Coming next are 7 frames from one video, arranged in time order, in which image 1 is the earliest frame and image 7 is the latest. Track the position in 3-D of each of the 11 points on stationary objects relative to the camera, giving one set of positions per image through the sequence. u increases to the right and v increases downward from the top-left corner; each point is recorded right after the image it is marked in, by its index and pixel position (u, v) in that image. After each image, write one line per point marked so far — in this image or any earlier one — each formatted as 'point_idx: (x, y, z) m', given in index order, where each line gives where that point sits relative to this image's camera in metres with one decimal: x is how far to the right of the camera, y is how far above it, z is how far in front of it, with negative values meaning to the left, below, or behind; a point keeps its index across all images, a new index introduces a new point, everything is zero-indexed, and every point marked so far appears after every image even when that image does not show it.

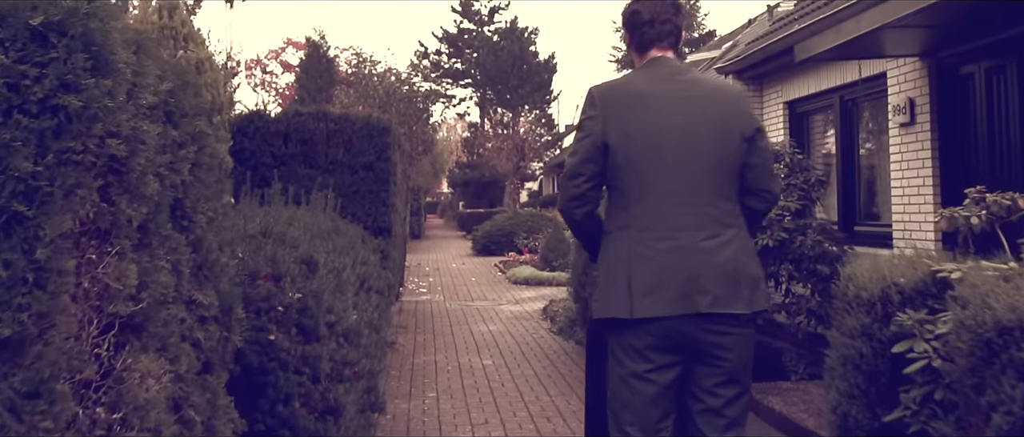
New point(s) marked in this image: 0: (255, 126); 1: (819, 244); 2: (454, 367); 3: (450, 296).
0: (-2.8, +1.0, +10.2) m
1: (+2.5, -0.2, +7.7) m
2: (-0.6, -1.4, +9.3) m
3: (-1.0, -1.3, +15.9) m
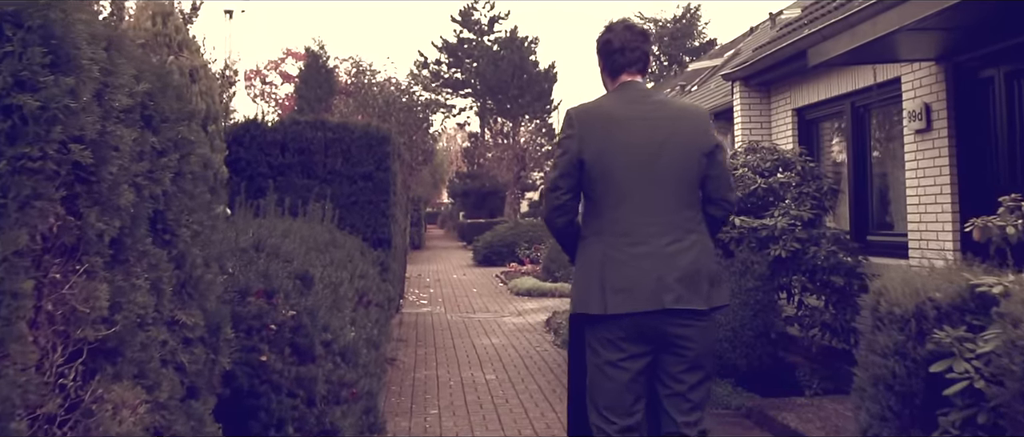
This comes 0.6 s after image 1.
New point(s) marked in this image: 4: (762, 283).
0: (-2.8, +0.9, +10.0) m
1: (+2.5, -0.3, +7.4) m
2: (-0.5, -1.6, +9.0) m
3: (-1.0, -1.5, +15.6) m
4: (+1.9, -0.5, +7.3) m
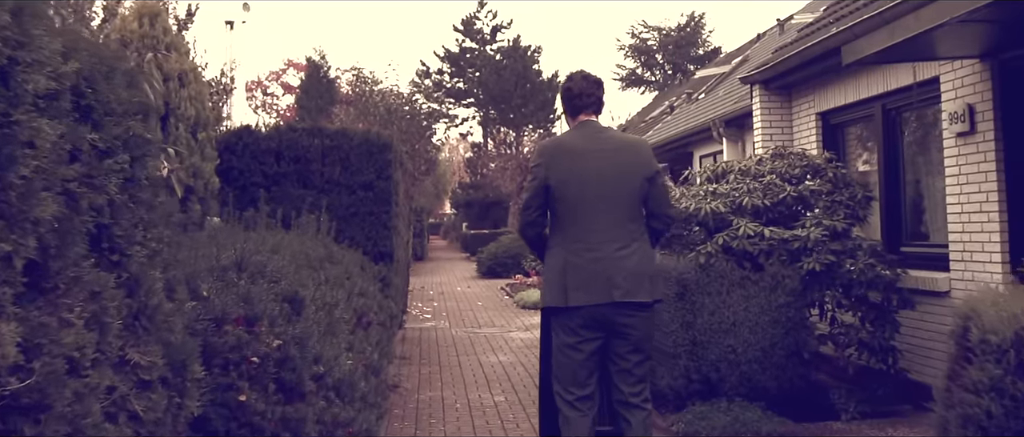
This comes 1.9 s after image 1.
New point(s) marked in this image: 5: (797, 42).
0: (-2.7, +0.7, +9.5) m
1: (+2.6, -0.4, +6.9) m
2: (-0.4, -1.7, +8.4) m
3: (-0.9, -1.7, +15.1) m
4: (+2.0, -0.6, +6.8) m
5: (+3.1, +1.9, +10.2) m
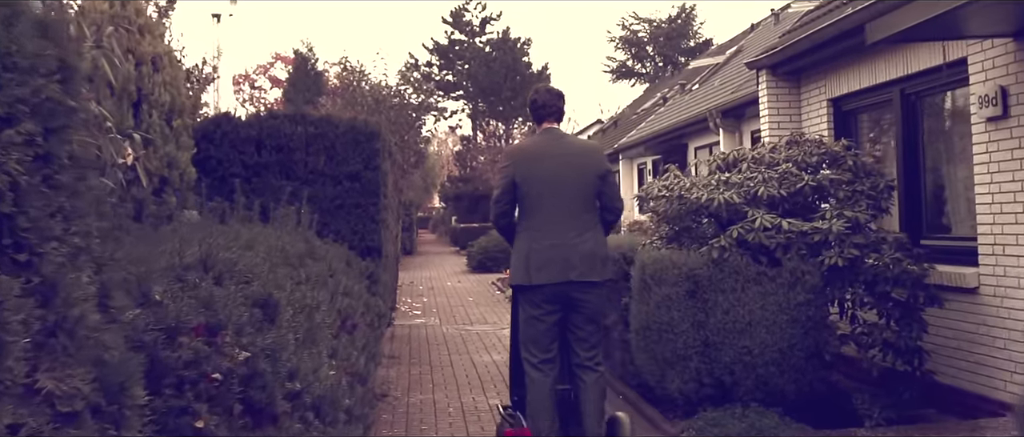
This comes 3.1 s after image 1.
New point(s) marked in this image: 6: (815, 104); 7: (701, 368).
0: (-2.7, +0.8, +8.9) m
1: (+2.6, -0.3, +6.4) m
2: (-0.5, -1.6, +7.9) m
3: (-1.0, -1.5, +14.5) m
4: (+2.0, -0.5, +6.3) m
5: (+3.0, +2.0, +9.7) m
6: (+3.0, +1.1, +9.3) m
7: (+1.3, -1.0, +6.4) m
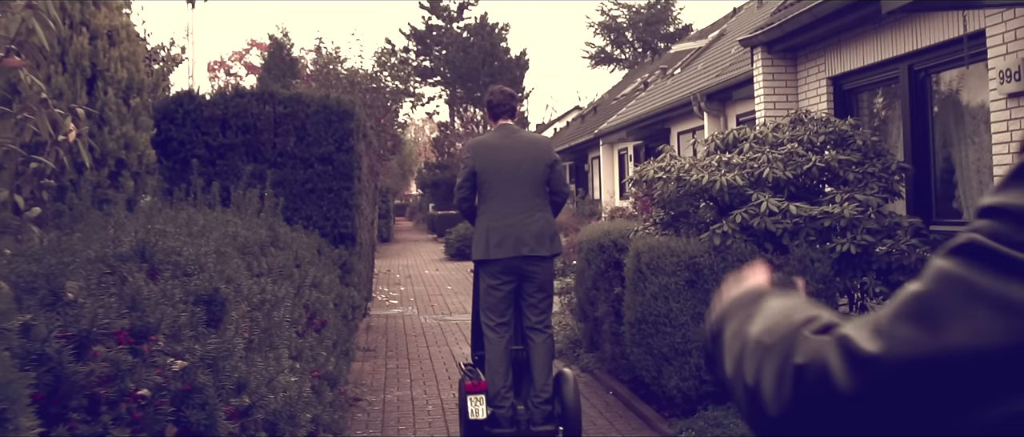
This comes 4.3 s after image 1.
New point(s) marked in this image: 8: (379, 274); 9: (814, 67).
0: (-2.9, +0.9, +8.3) m
1: (+2.5, -0.2, +5.9) m
2: (-0.6, -1.5, +7.4) m
3: (-1.3, -1.3, +14.0) m
4: (+1.9, -0.4, +5.8) m
5: (+2.8, +2.1, +9.2) m
6: (+2.8, +1.3, +8.9) m
7: (+1.2, -0.9, +5.9) m
8: (-2.8, -1.2, +19.9) m
9: (+2.8, +1.4, +8.8) m
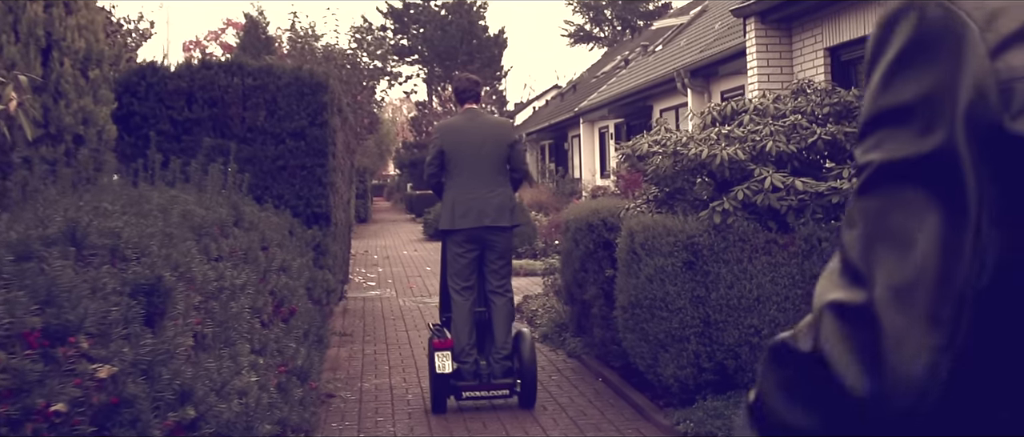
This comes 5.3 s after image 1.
0: (-3.0, +1.1, +7.8) m
1: (+2.4, -0.1, +5.6) m
2: (-0.7, -1.3, +7.0) m
3: (-1.6, -1.0, +13.6) m
4: (+1.8, -0.3, +5.4) m
5: (+2.7, +2.3, +8.8) m
6: (+2.7, +1.5, +8.5) m
7: (+1.1, -0.8, +5.5) m
8: (-3.2, -0.8, +19.4) m
9: (+2.7, +1.6, +8.4) m
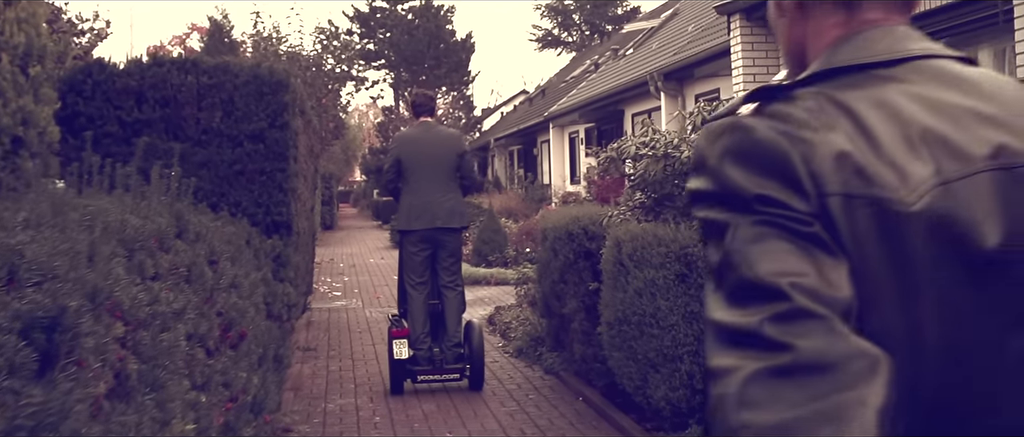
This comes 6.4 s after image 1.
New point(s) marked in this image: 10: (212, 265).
0: (-3.2, +1.0, +7.2) m
1: (+2.3, -0.1, +5.2) m
2: (-0.9, -1.4, +6.5) m
3: (-2.0, -1.1, +13.1) m
4: (+1.7, -0.3, +5.0) m
5: (+2.4, +2.3, +8.5) m
6: (+2.5, +1.4, +8.1) m
7: (+1.0, -0.8, +5.1) m
8: (-3.8, -0.9, +18.8) m
9: (+2.4, +1.5, +8.1) m
10: (-1.3, -0.2, +4.3) m
